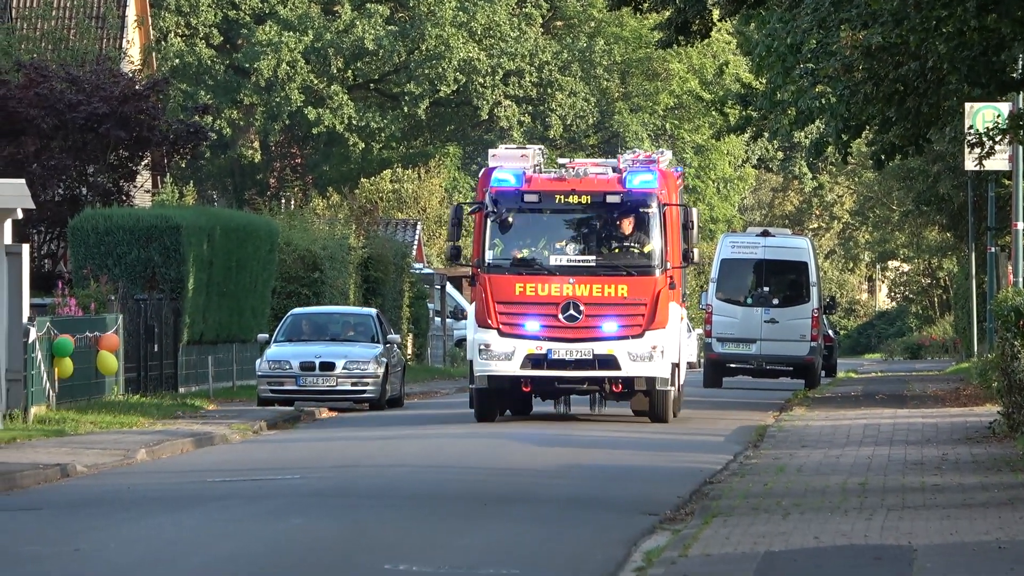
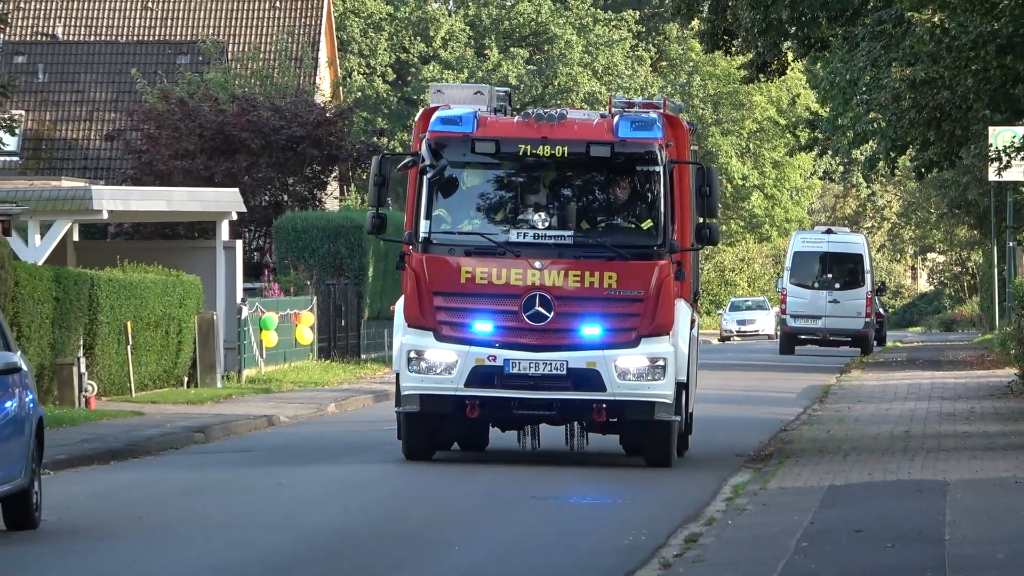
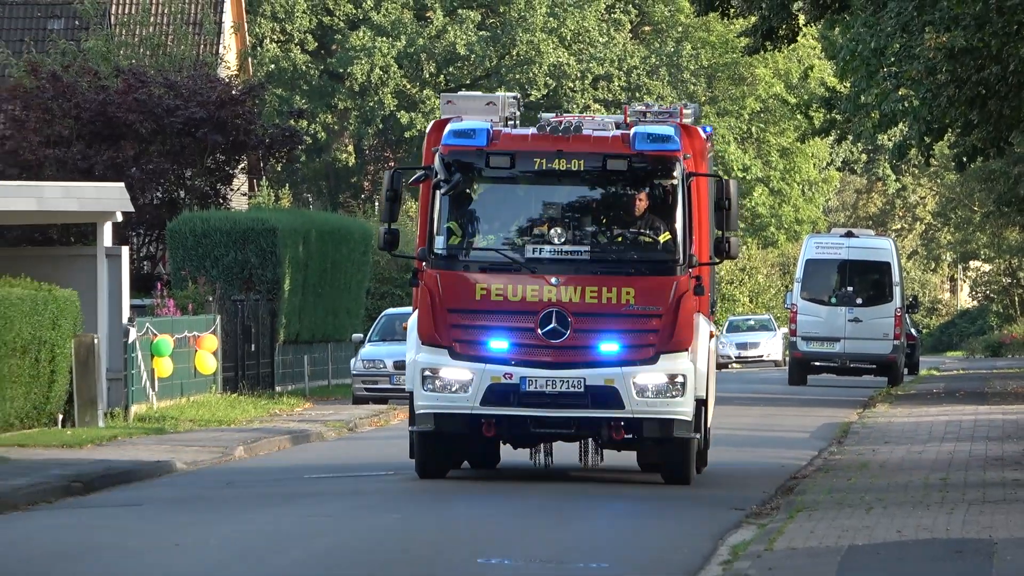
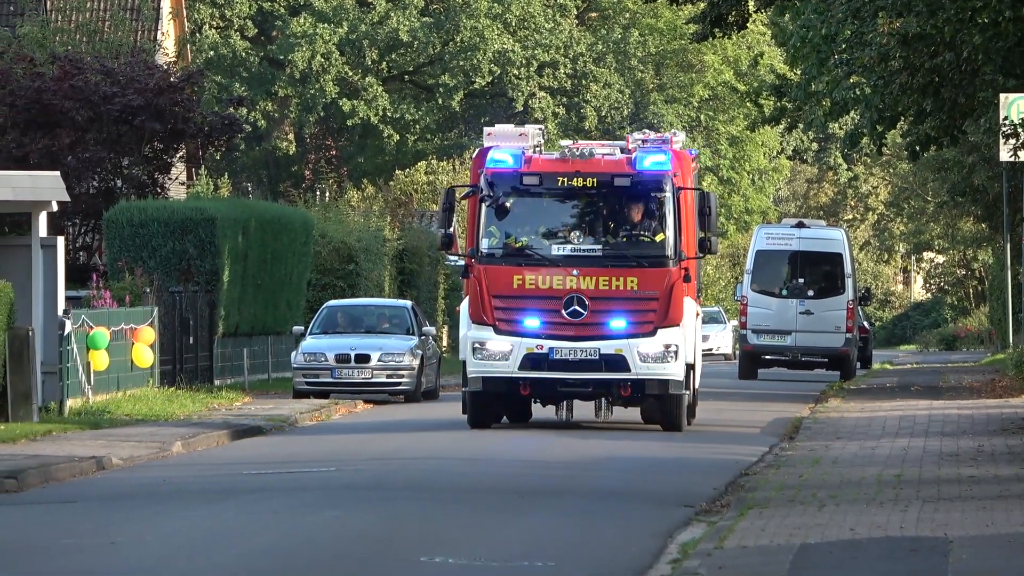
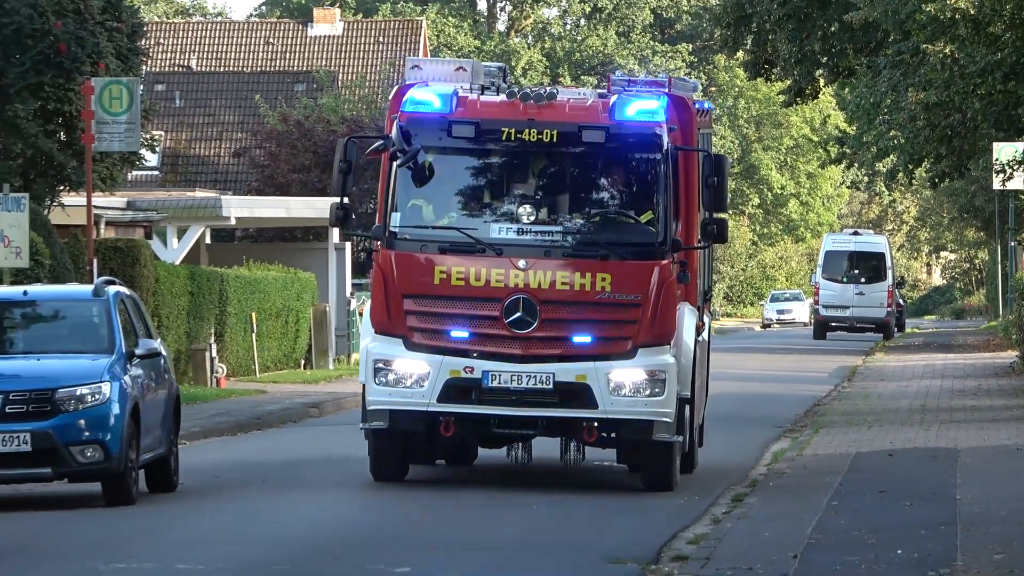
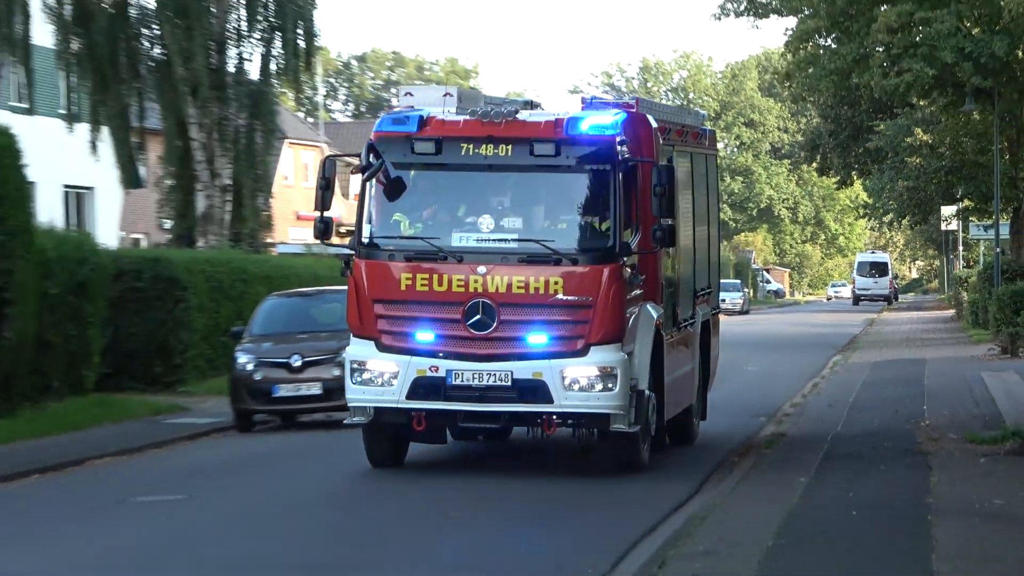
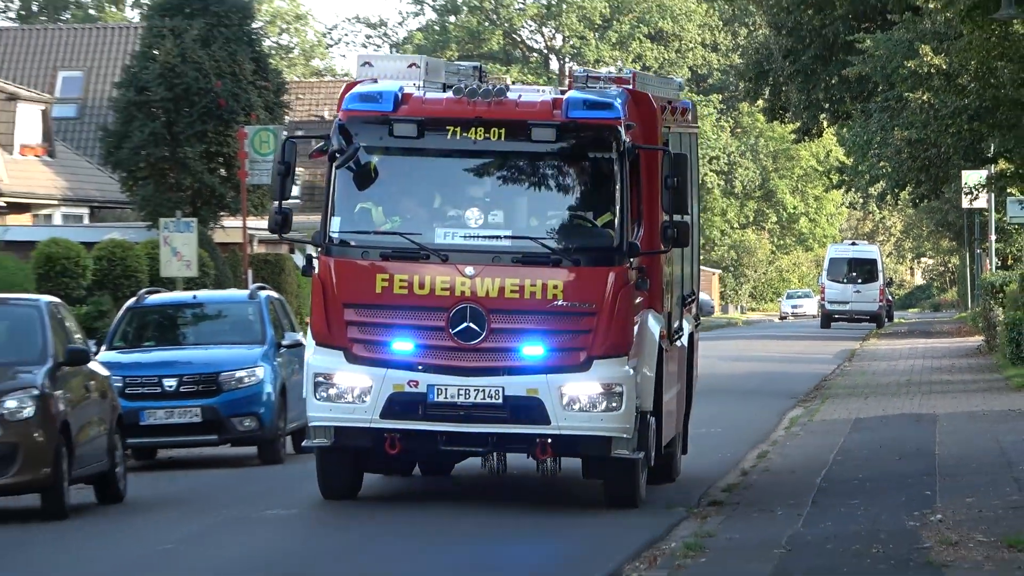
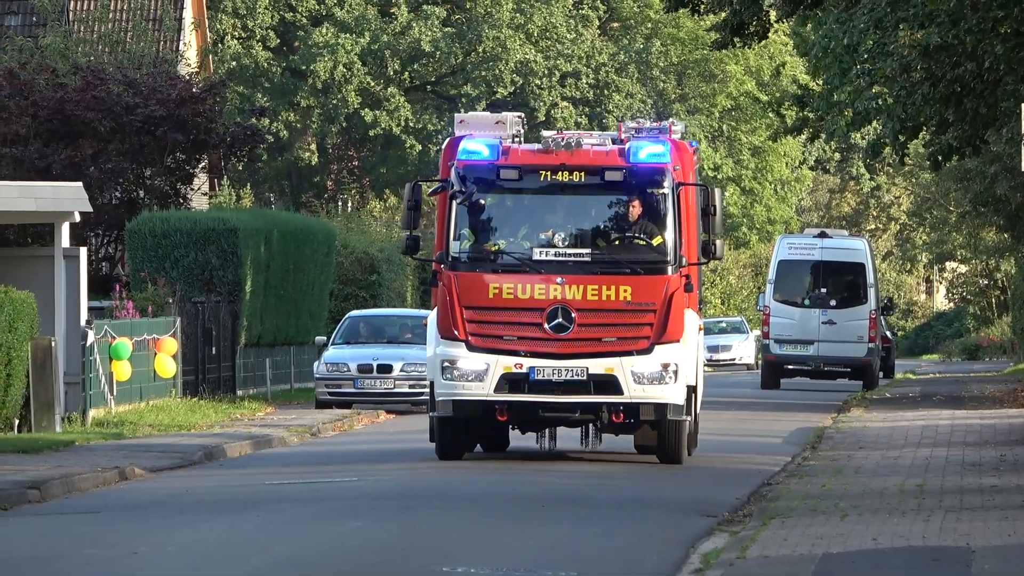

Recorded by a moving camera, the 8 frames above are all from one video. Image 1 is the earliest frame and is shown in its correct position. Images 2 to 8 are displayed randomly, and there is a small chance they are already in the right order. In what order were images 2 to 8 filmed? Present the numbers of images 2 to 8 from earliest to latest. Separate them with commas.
4, 8, 3, 2, 5, 7, 6
